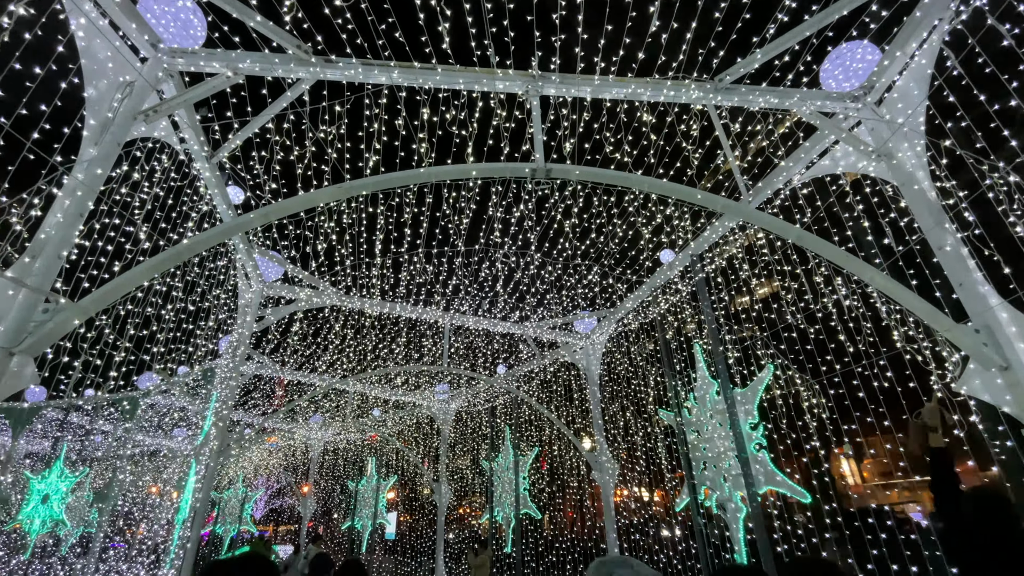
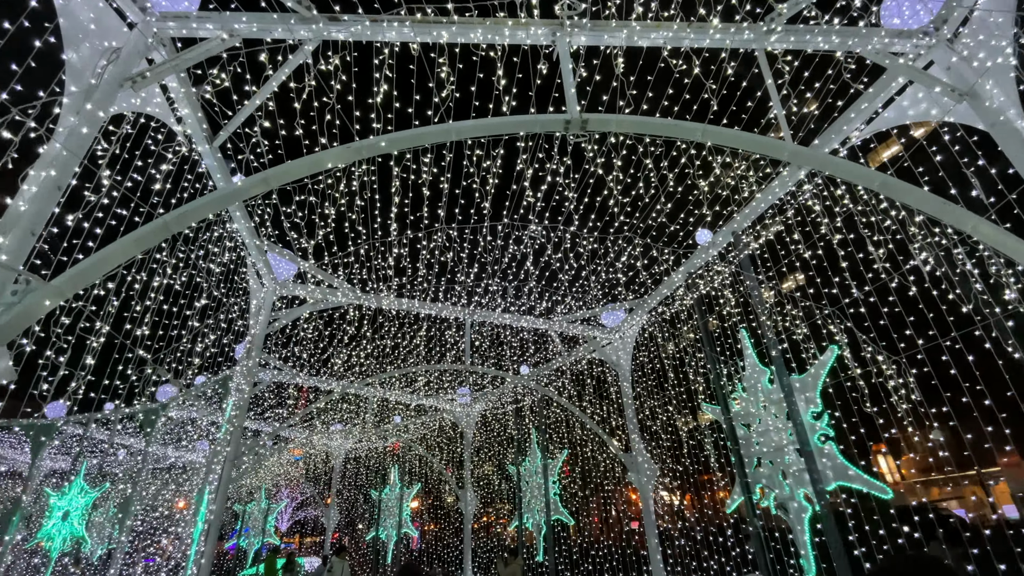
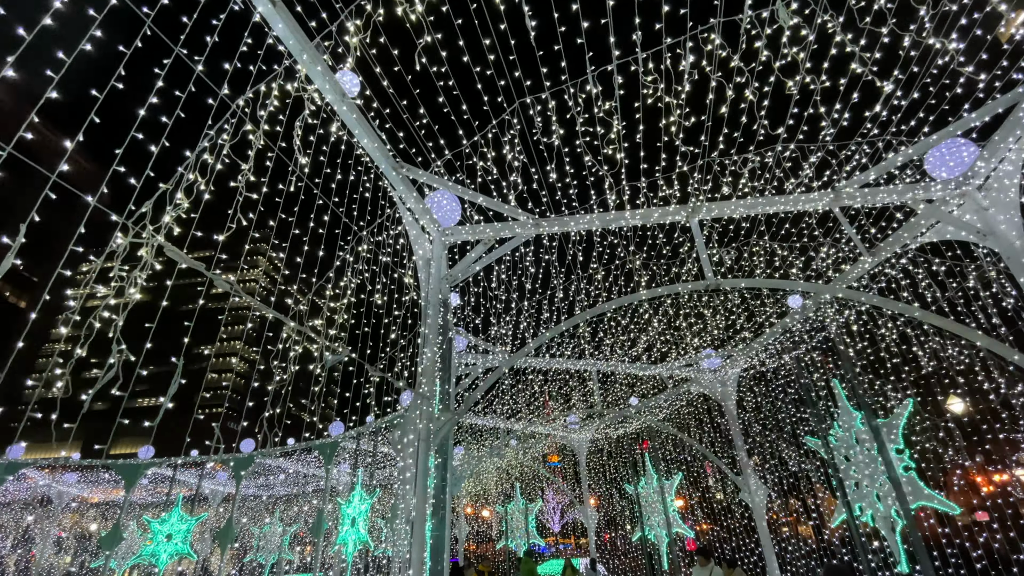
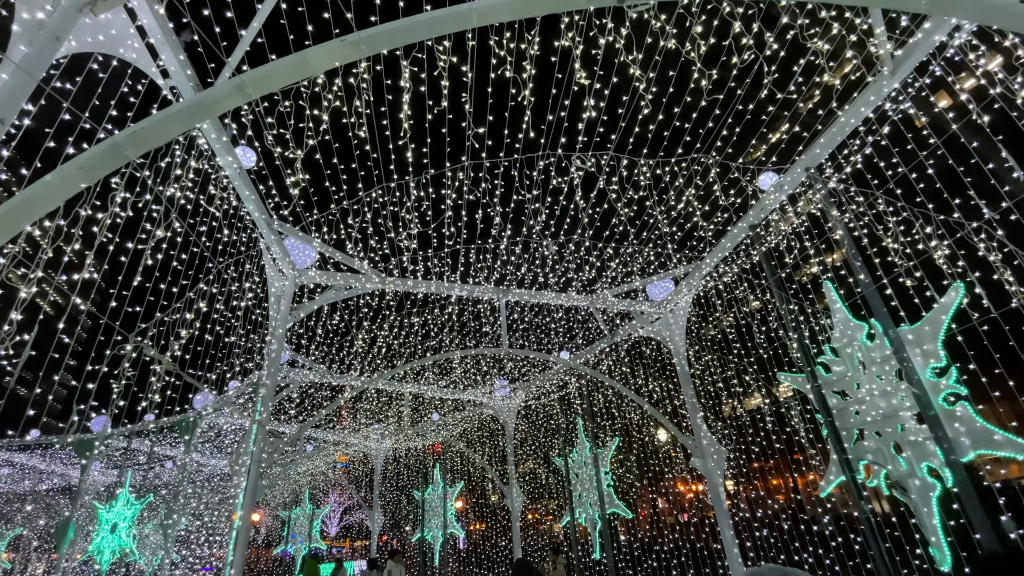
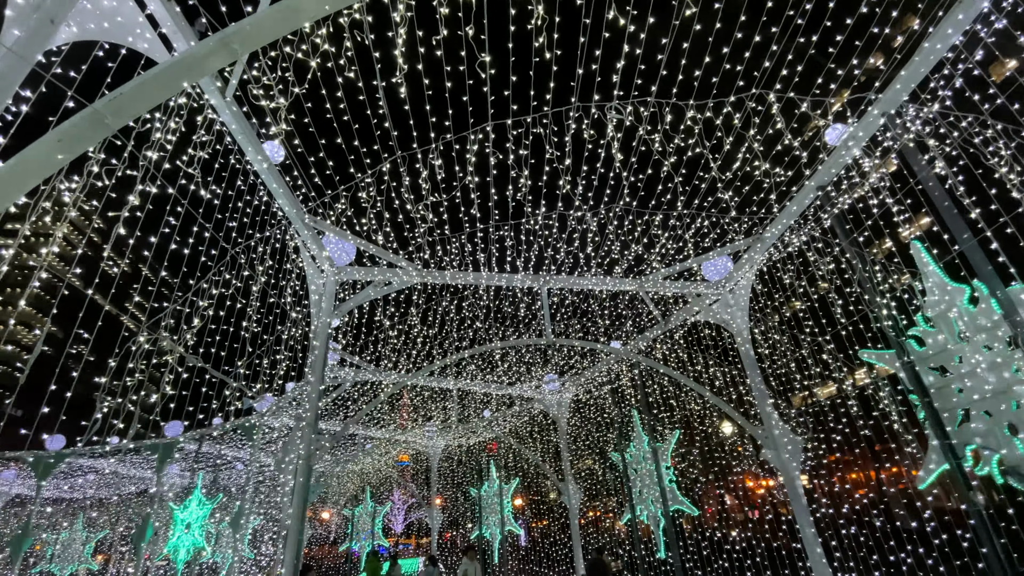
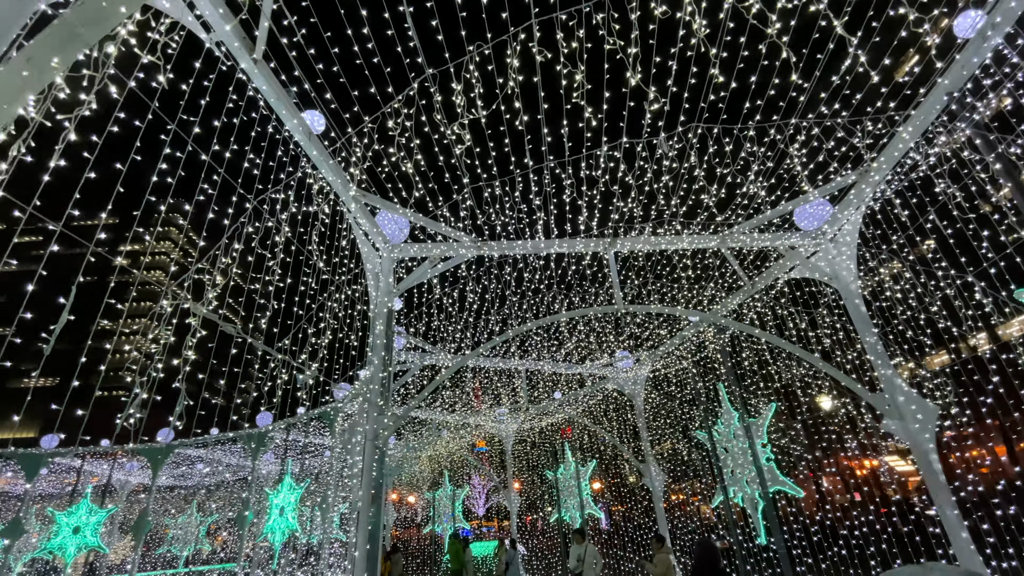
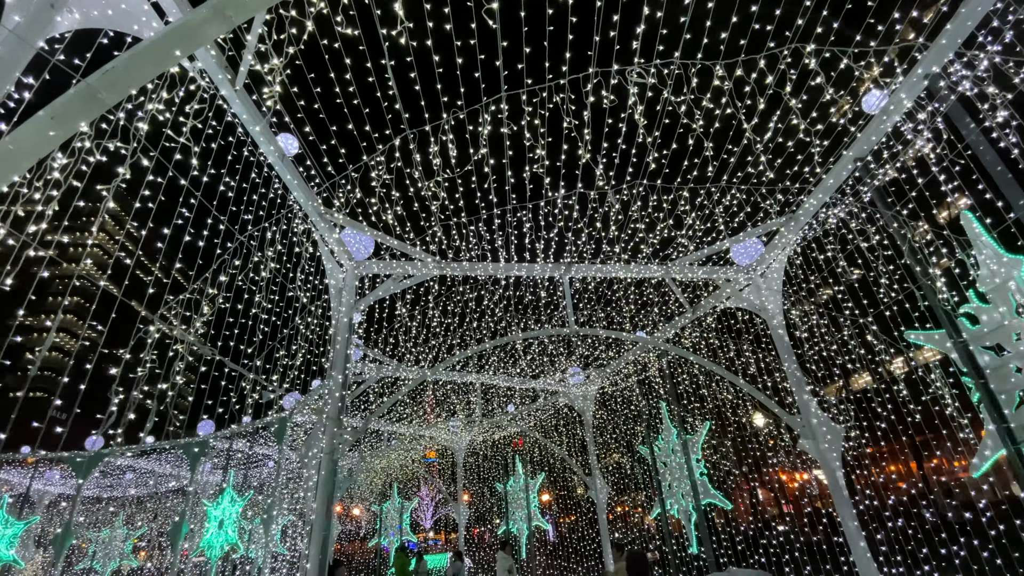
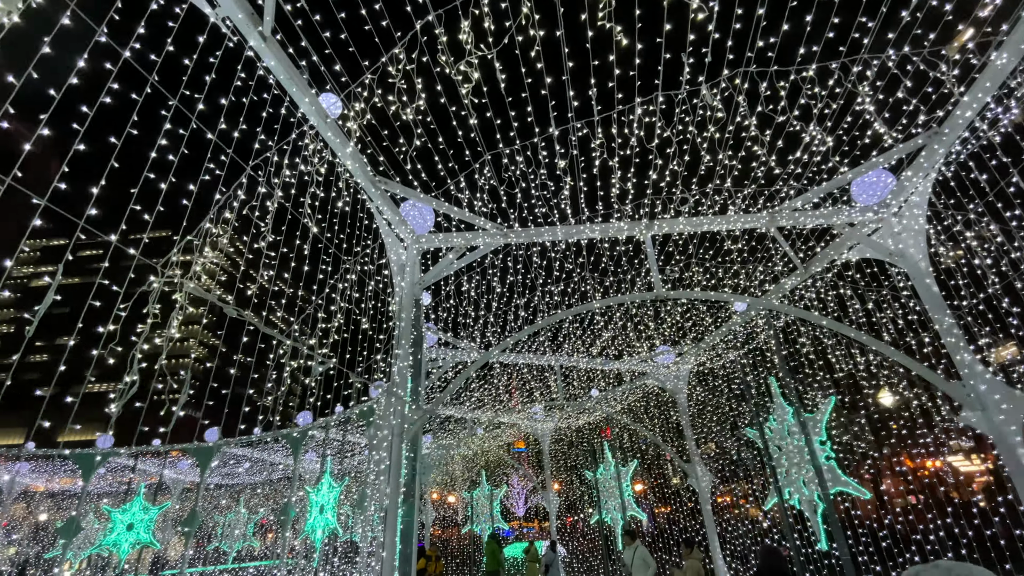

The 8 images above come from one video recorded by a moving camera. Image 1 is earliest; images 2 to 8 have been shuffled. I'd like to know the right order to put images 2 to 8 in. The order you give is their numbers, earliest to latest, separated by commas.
2, 4, 5, 7, 6, 8, 3
